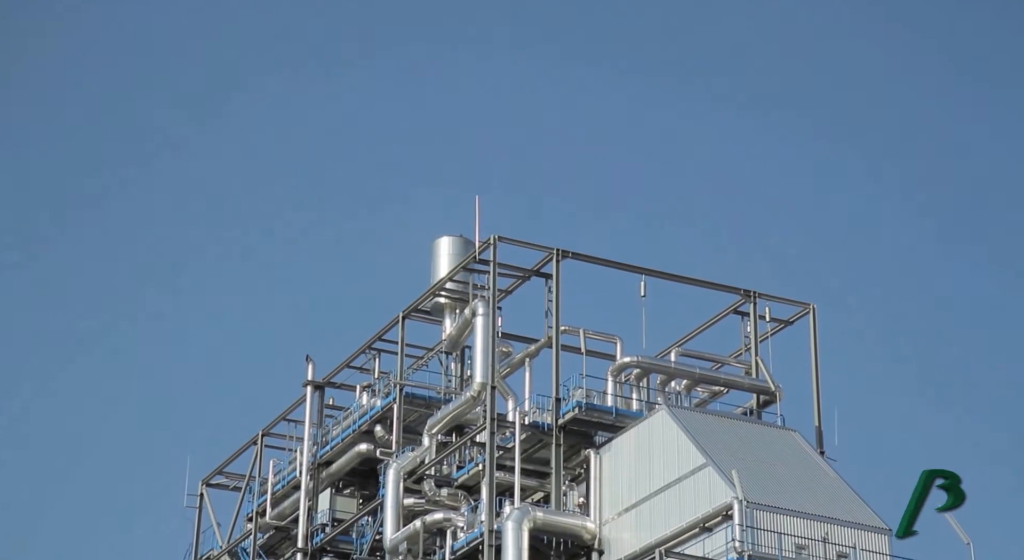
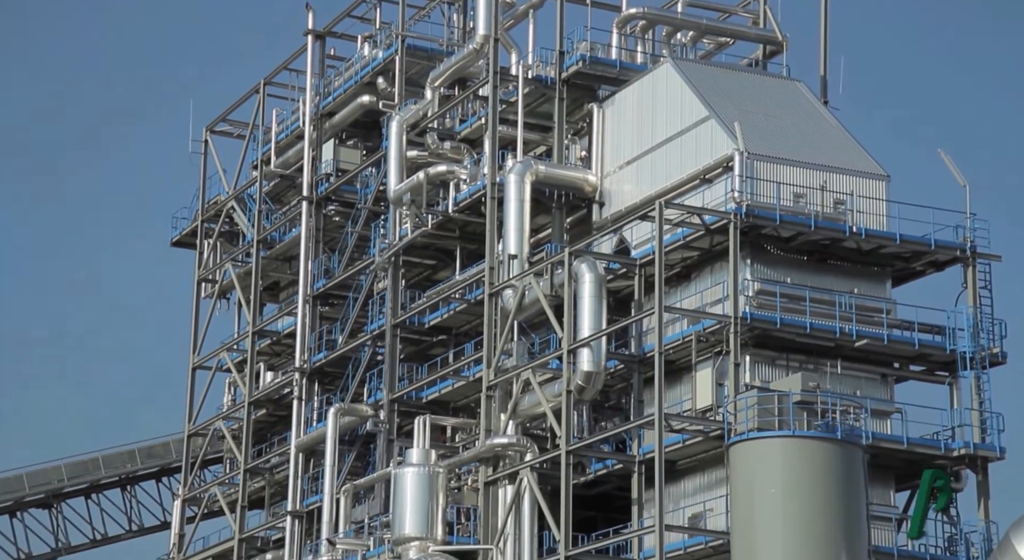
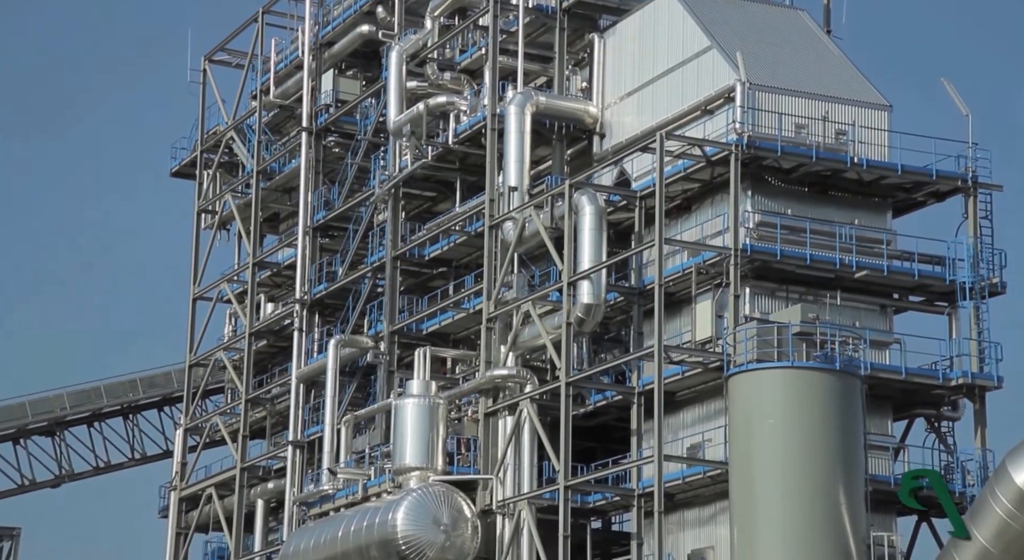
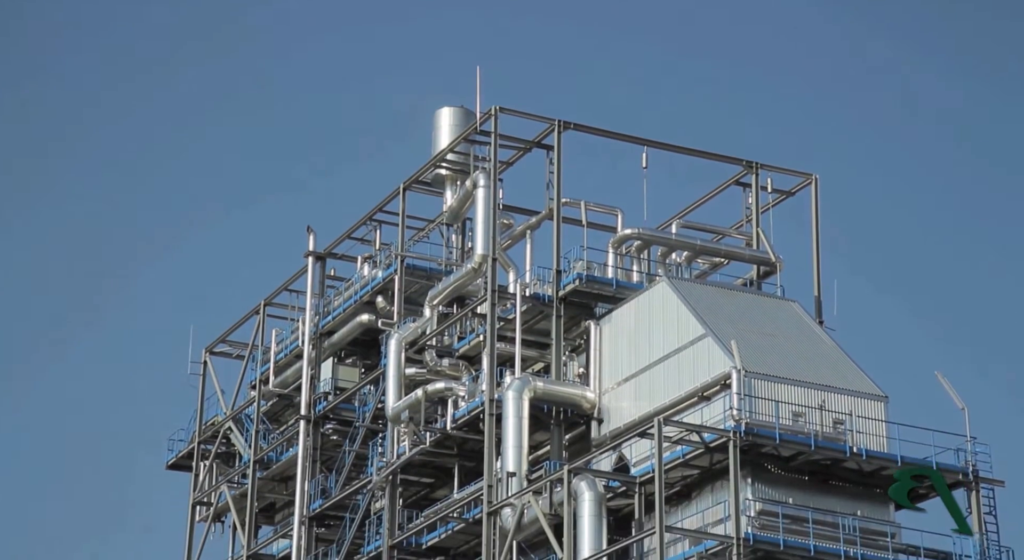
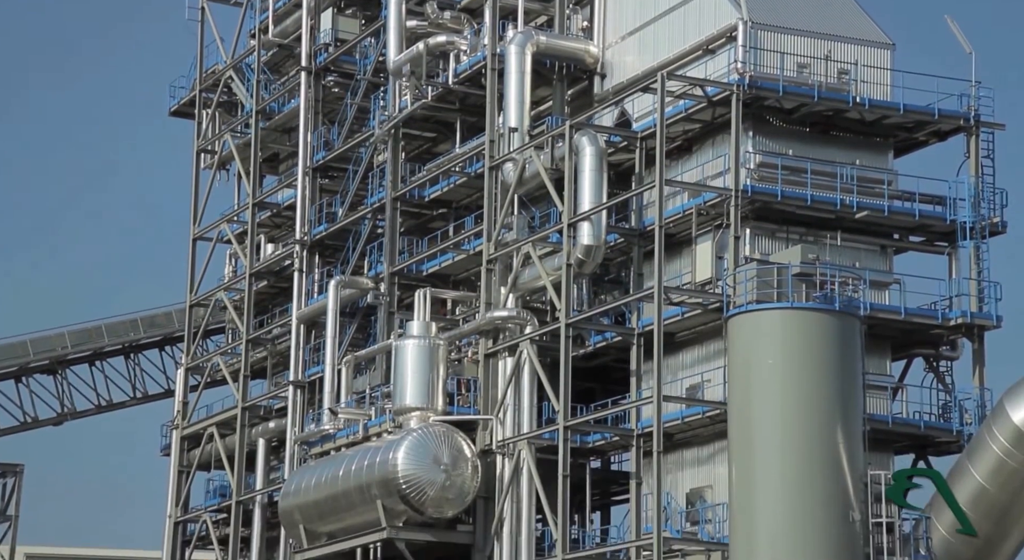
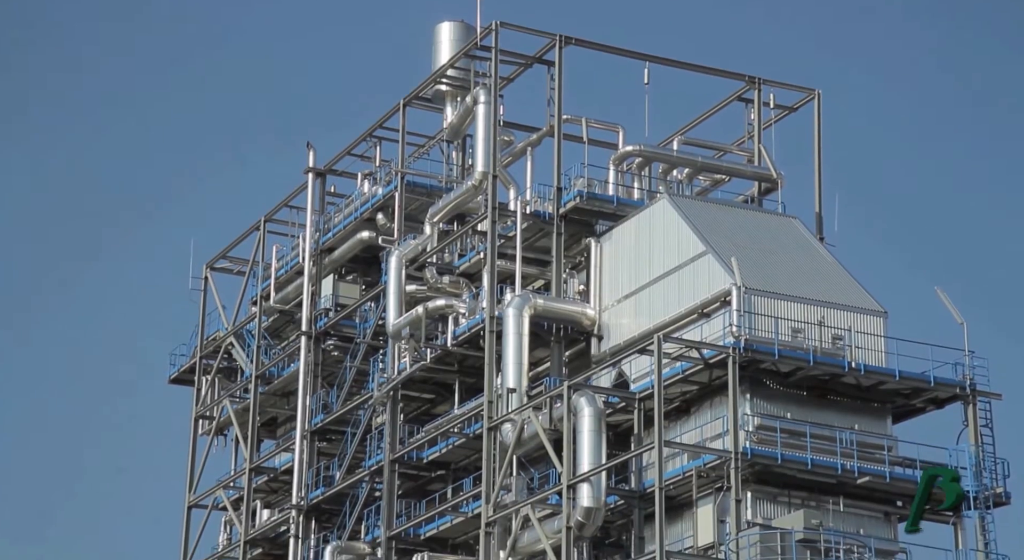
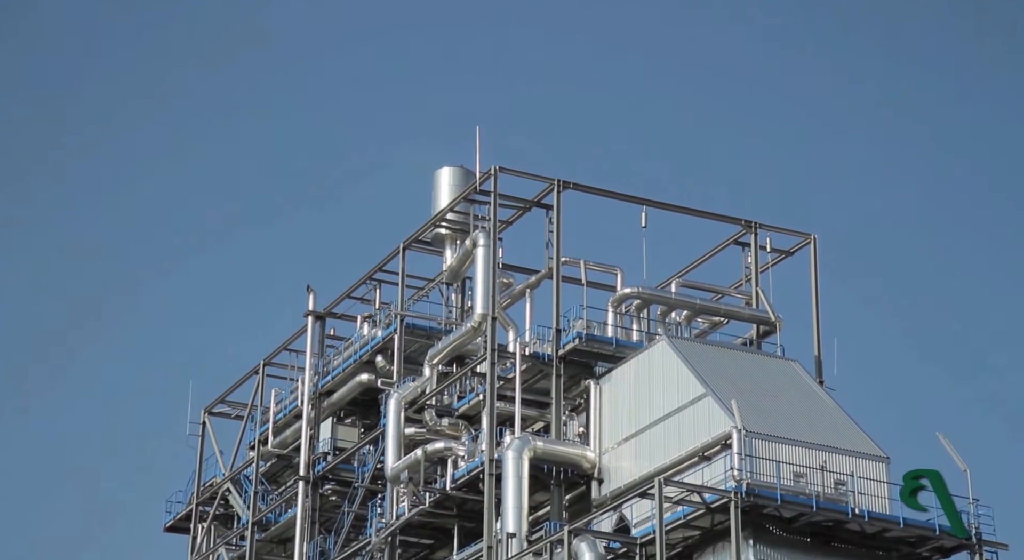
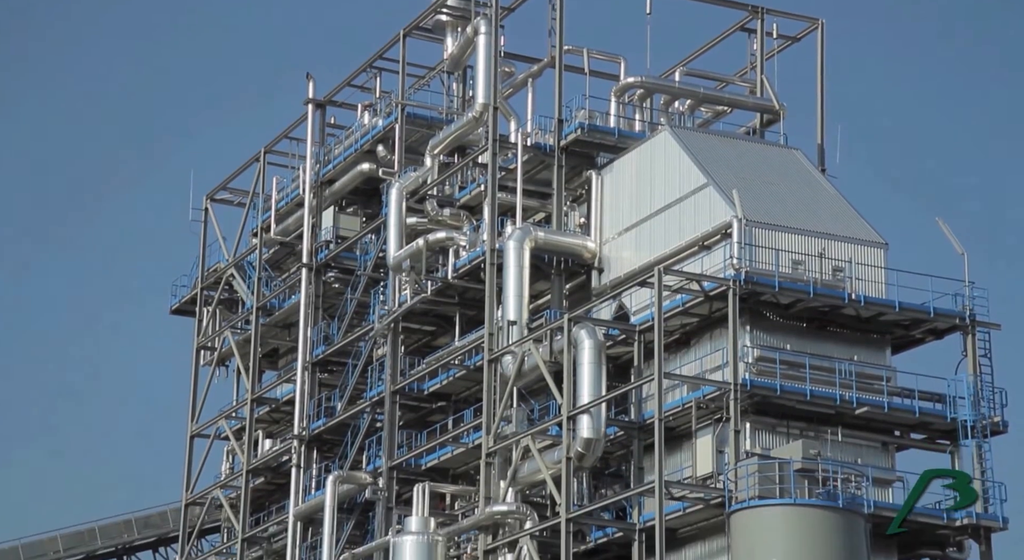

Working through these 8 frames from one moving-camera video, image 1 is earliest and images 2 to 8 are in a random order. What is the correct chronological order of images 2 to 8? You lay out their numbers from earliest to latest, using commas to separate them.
7, 4, 6, 8, 2, 3, 5
